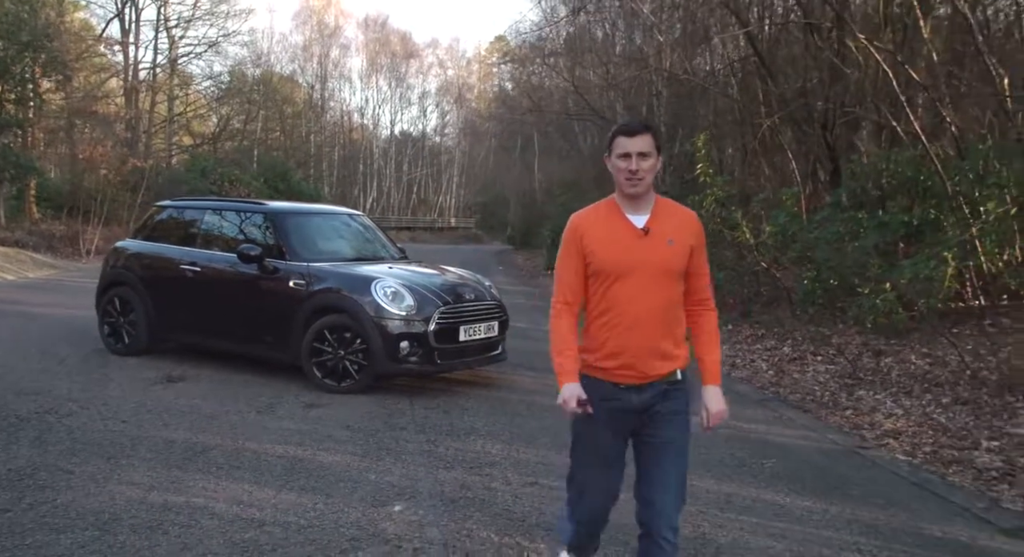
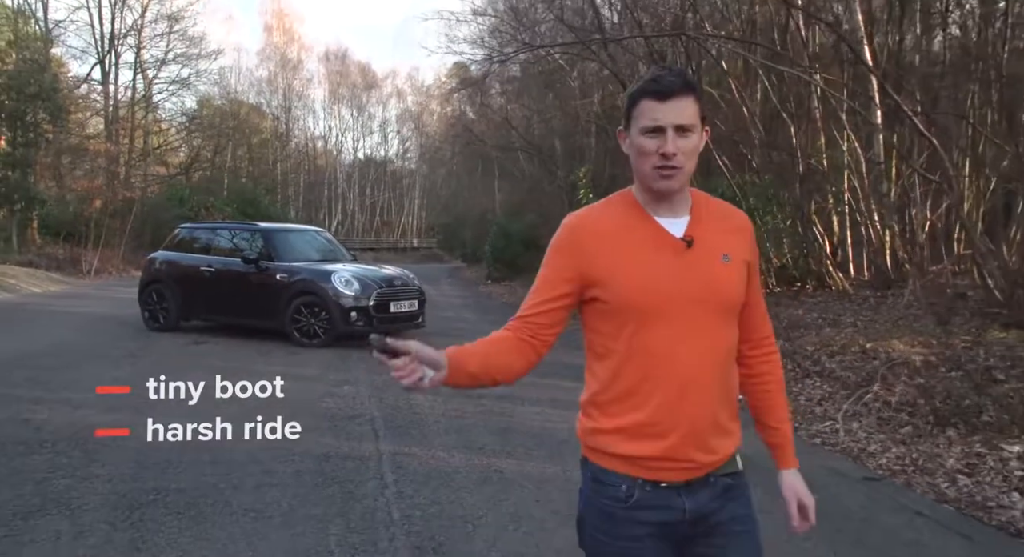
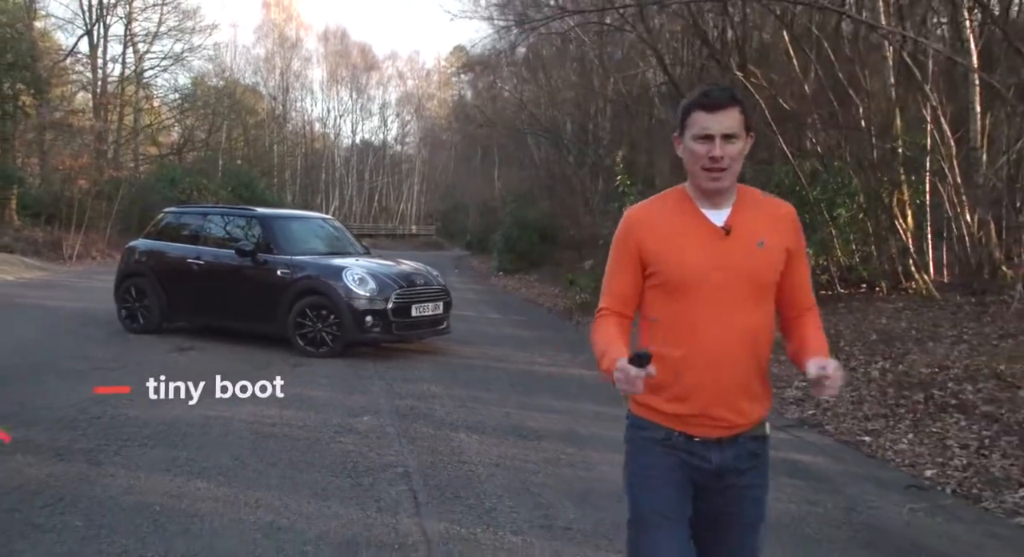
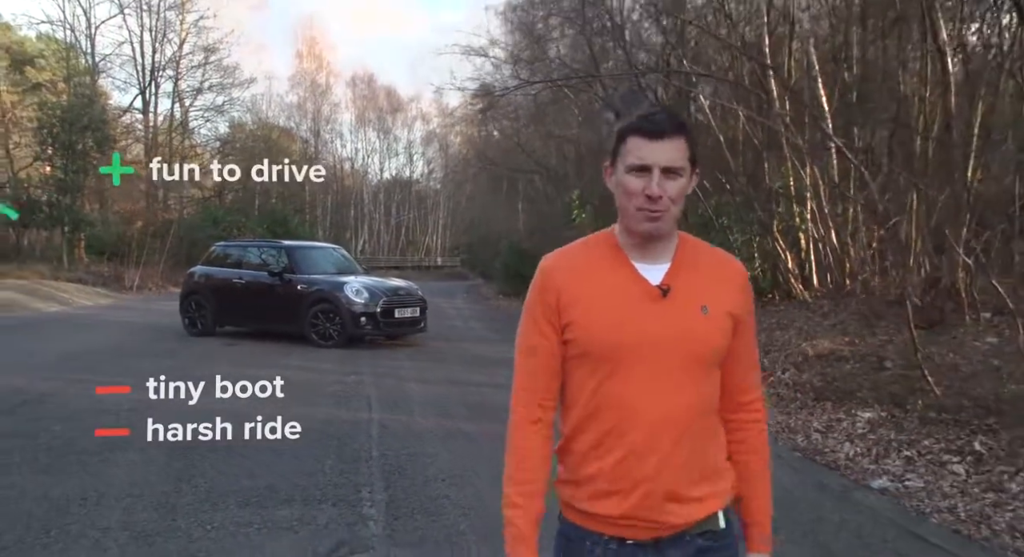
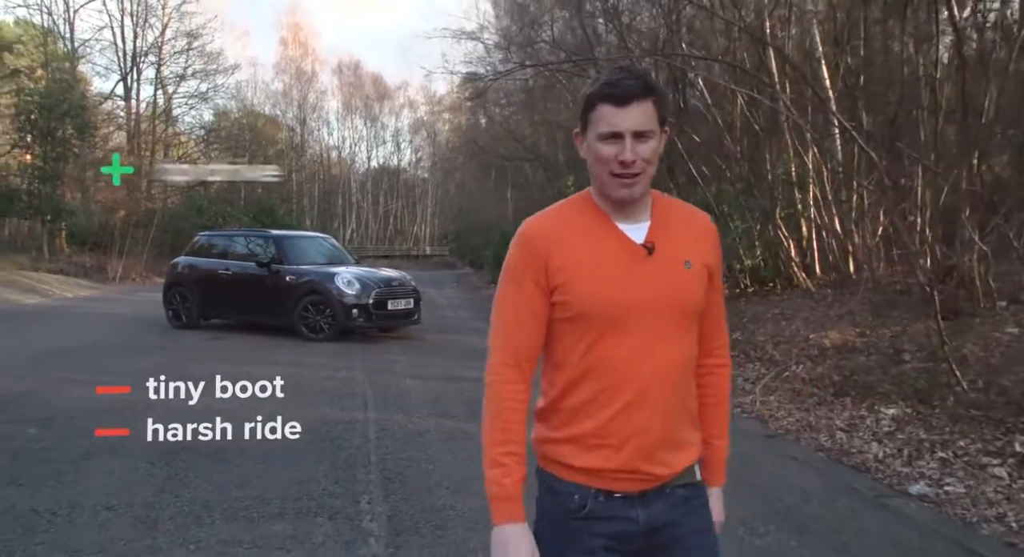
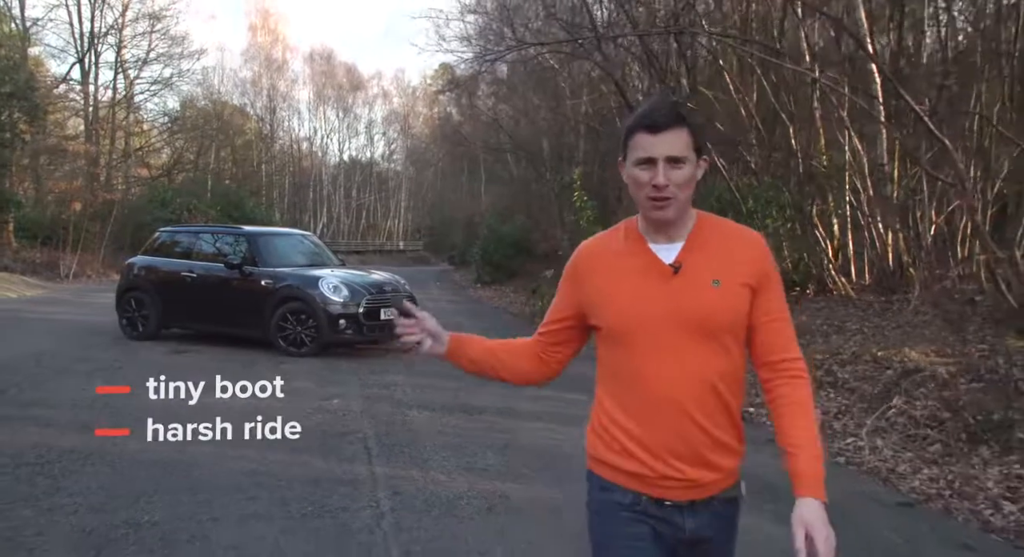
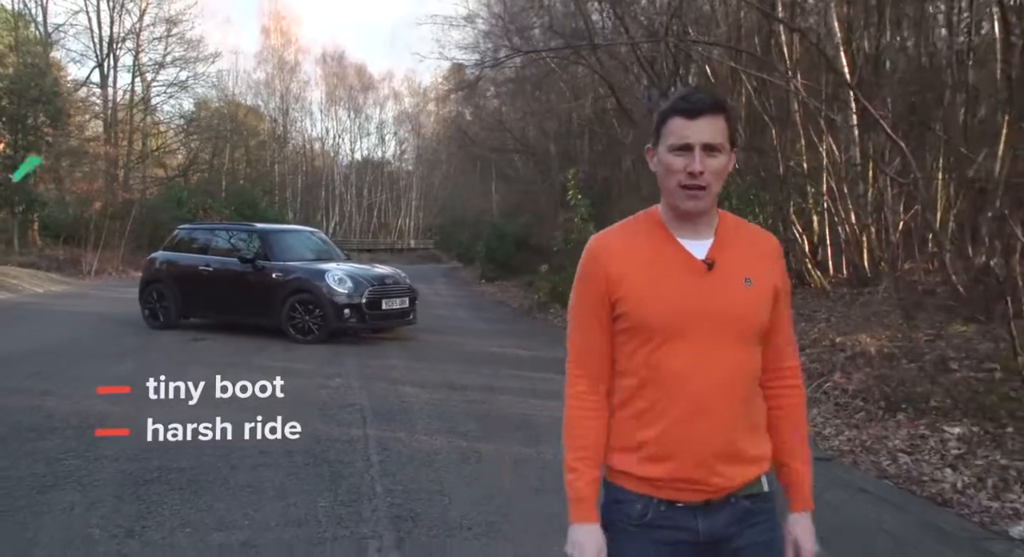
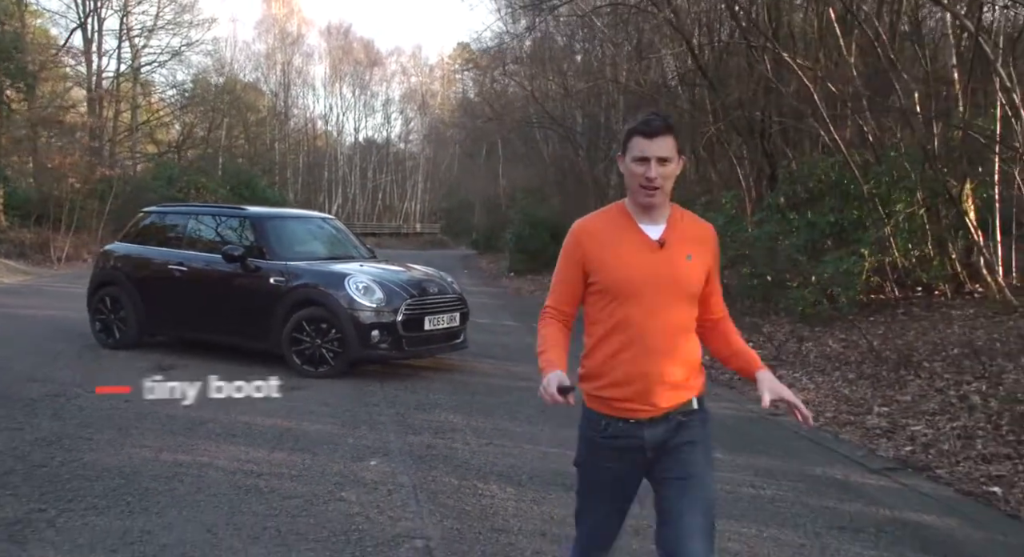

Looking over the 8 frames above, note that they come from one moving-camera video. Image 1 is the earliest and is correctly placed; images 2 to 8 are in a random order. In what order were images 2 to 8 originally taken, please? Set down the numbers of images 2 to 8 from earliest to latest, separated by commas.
8, 3, 6, 2, 7, 5, 4
